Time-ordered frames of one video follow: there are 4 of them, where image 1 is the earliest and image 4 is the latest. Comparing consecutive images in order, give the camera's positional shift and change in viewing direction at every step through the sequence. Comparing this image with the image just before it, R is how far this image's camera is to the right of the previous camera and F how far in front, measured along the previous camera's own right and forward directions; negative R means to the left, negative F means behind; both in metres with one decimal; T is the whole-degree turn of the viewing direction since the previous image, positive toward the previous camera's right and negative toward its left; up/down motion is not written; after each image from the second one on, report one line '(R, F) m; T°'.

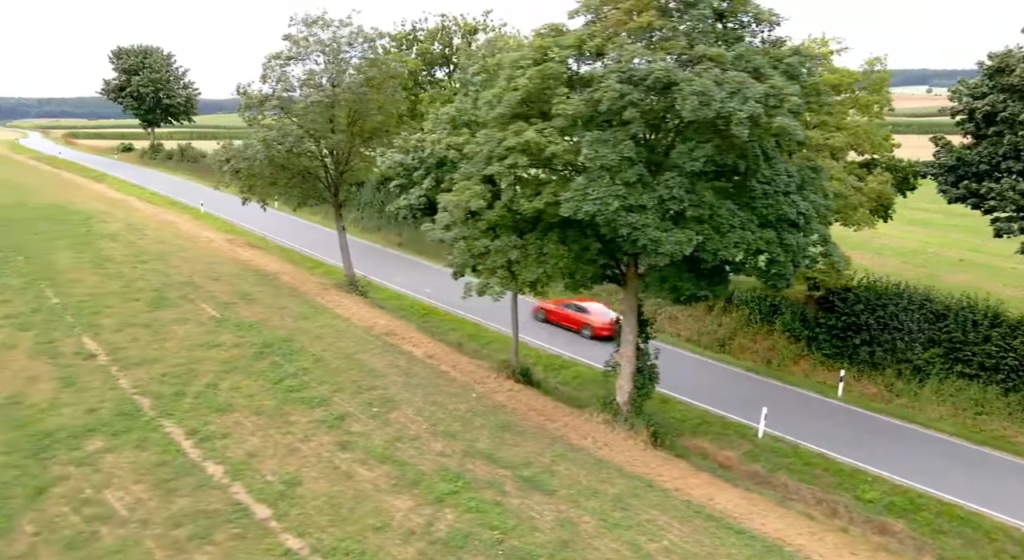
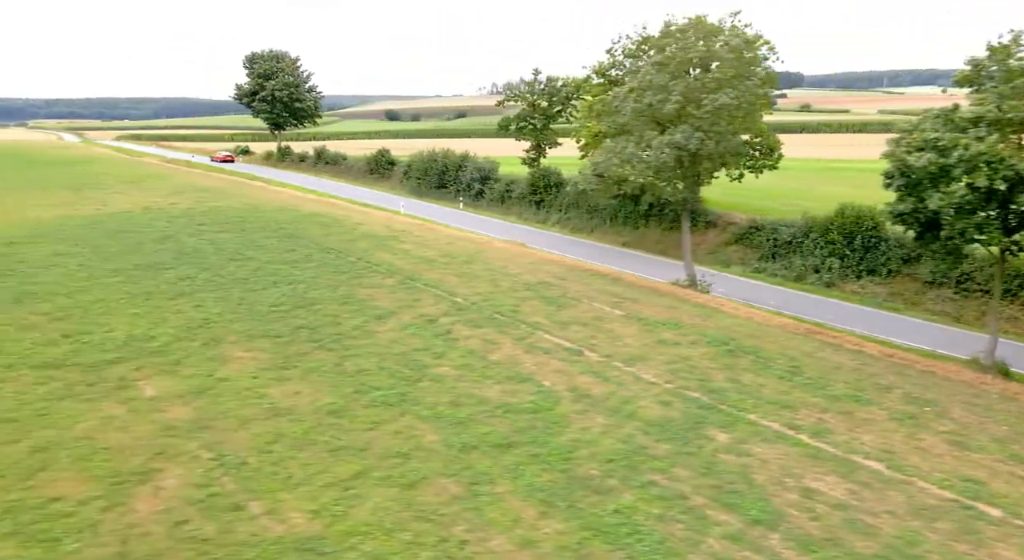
(-7.4, -0.9) m; -9°
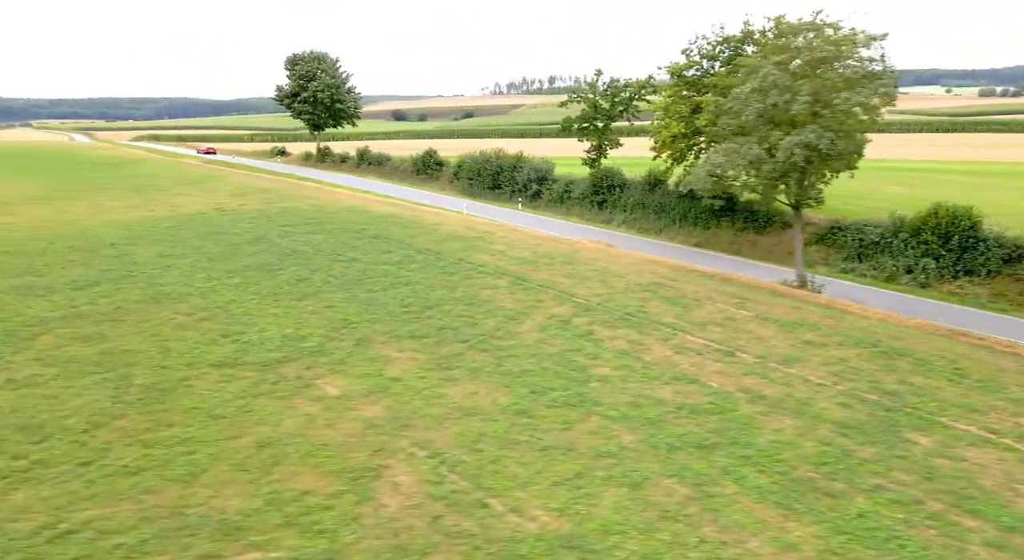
(-2.4, -0.1) m; -3°
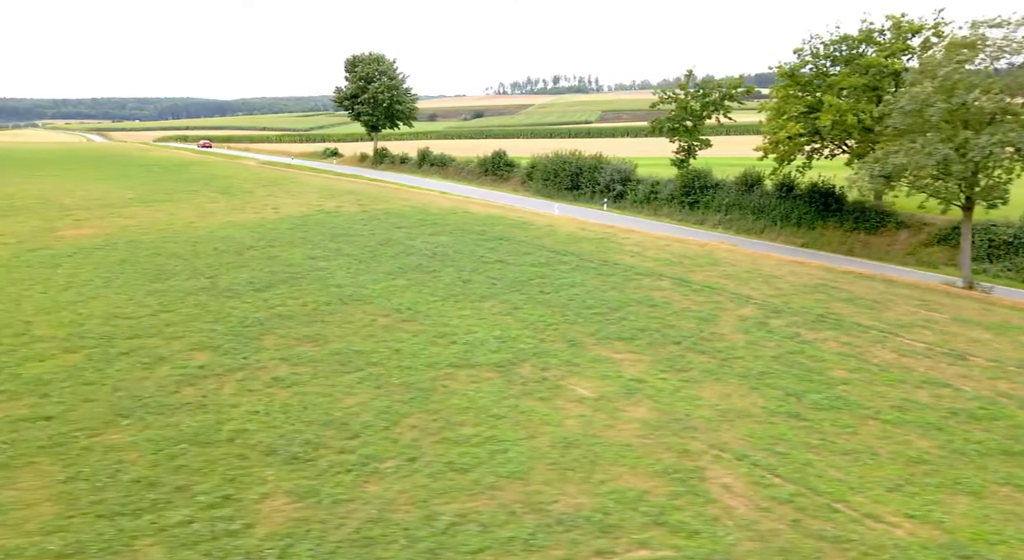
(-3.6, -0.2) m; -4°
